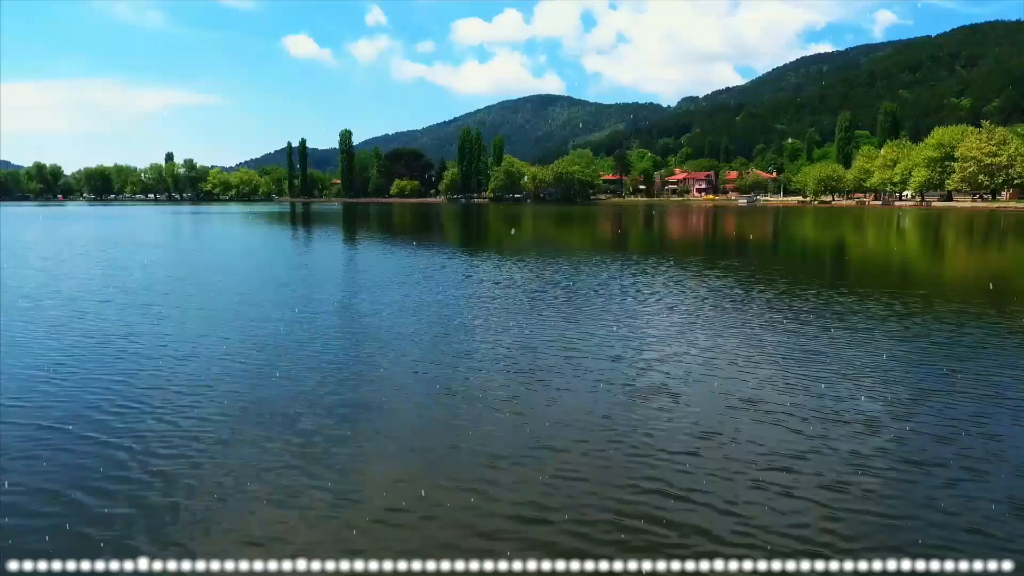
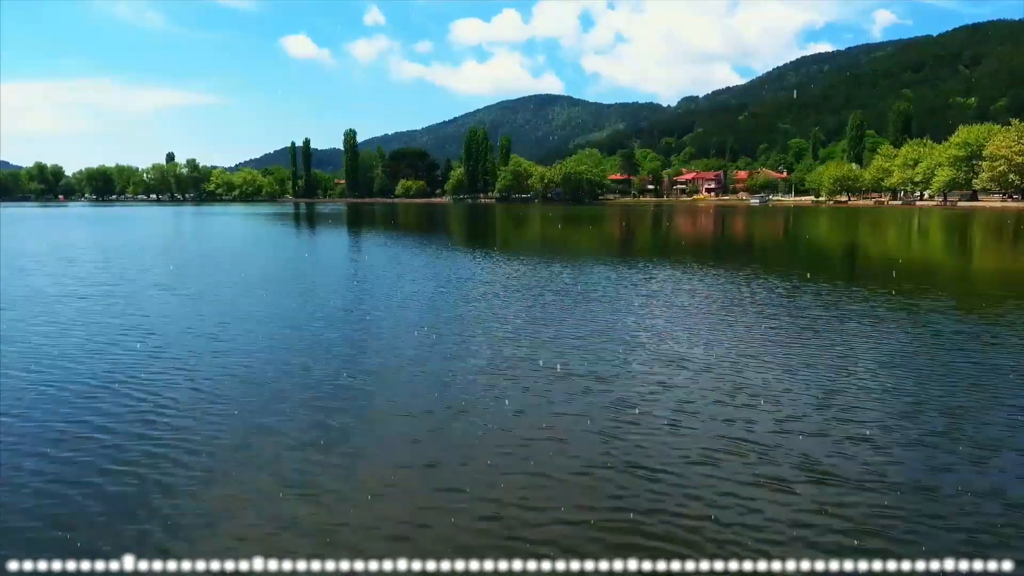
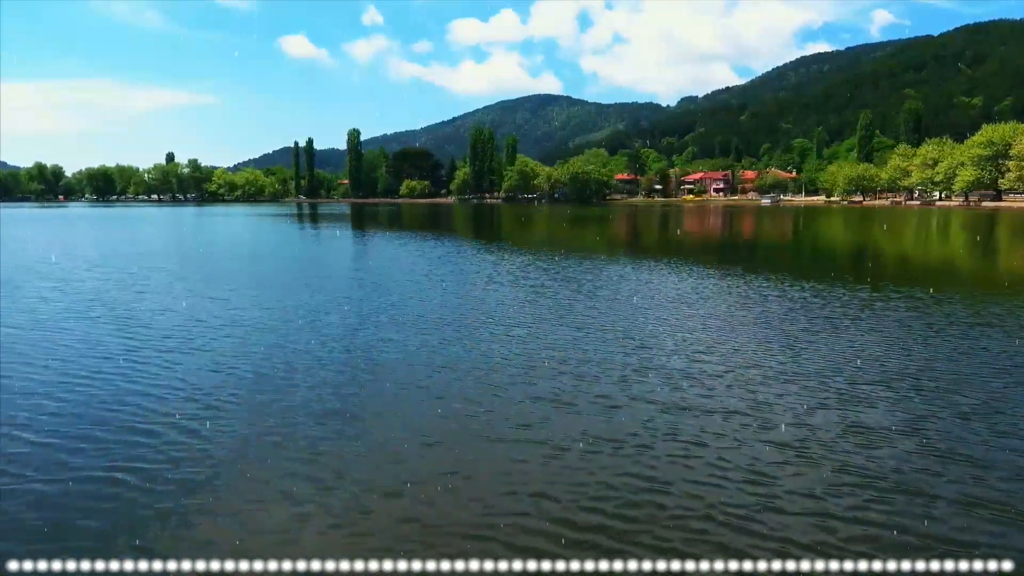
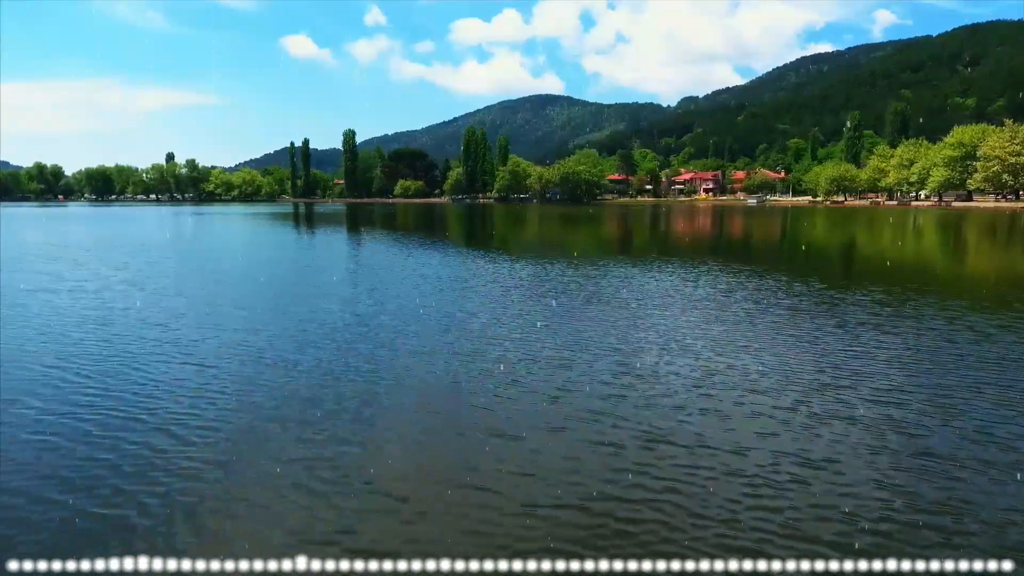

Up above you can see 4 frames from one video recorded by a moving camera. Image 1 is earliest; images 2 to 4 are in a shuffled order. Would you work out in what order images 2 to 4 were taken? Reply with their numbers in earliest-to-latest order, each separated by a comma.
4, 2, 3
